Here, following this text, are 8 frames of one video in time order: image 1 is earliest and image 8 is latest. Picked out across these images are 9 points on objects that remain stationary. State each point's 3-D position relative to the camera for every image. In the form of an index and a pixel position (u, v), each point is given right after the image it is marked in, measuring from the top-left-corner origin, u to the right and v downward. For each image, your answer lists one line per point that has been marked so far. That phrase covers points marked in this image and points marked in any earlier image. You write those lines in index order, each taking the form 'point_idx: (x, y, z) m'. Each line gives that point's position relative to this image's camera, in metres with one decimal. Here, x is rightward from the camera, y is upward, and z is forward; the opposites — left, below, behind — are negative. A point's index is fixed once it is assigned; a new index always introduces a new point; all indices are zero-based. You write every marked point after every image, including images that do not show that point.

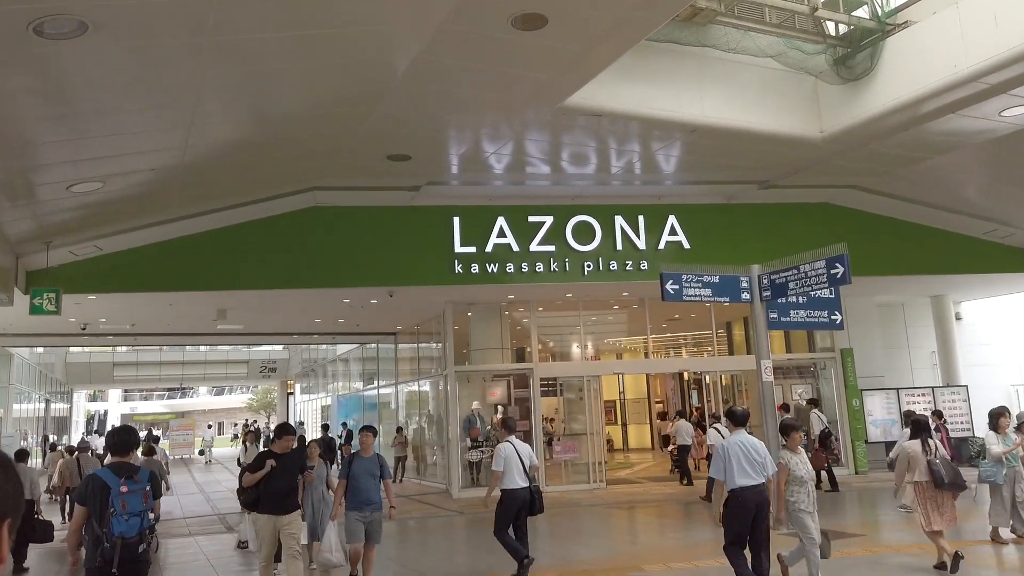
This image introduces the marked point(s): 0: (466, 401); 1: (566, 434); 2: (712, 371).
0: (-0.9, -2.2, +14.8) m
1: (+1.1, -2.8, +14.8) m
2: (+4.1, -1.7, +15.4) m
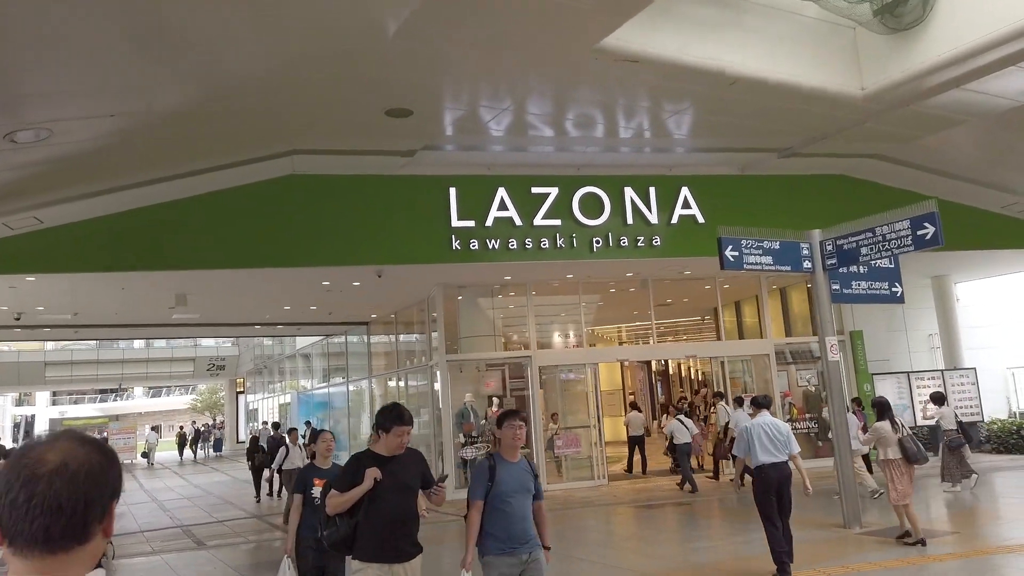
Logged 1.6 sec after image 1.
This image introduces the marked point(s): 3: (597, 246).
0: (-1.0, -1.8, +13.5) m
1: (+1.0, -2.5, +13.7) m
2: (+4.0, -1.3, +14.5) m
3: (+1.3, +0.7, +12.0) m
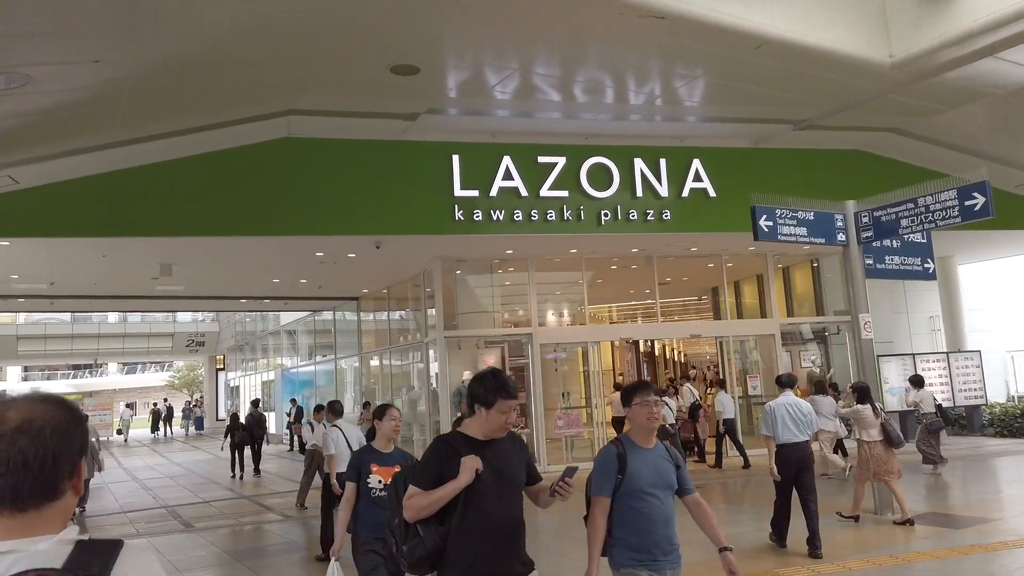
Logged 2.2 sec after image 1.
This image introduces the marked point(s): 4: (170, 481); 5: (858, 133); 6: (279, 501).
0: (-1.0, -1.4, +13.0) m
1: (+1.0, -2.1, +13.2) m
2: (+4.0, -0.9, +14.1) m
3: (+1.4, +1.0, +11.5) m
4: (-6.7, -3.8, +14.9) m
5: (+5.5, +2.5, +12.0) m
6: (-3.5, -3.2, +11.5) m
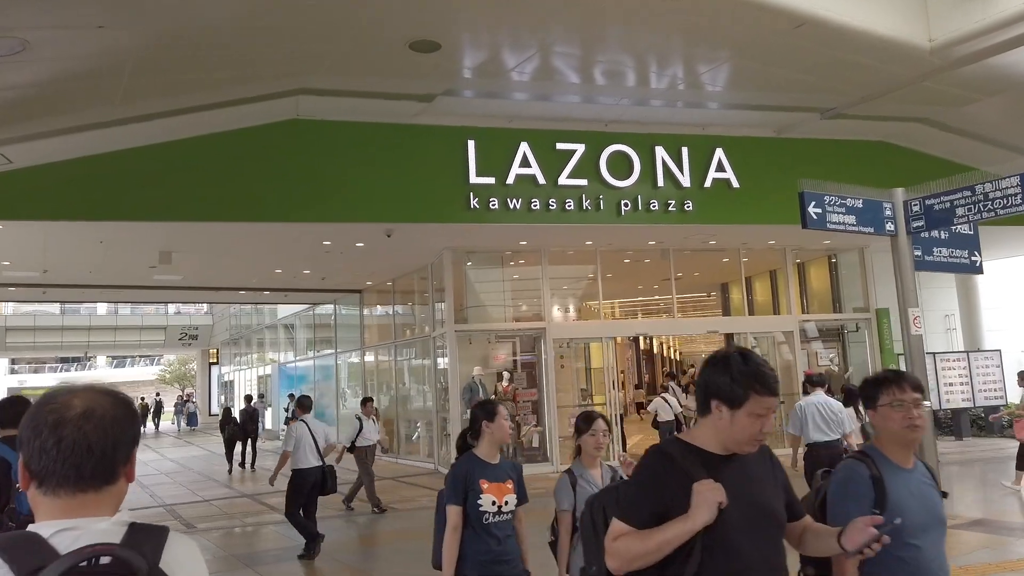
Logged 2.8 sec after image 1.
0: (-0.8, -1.3, +12.5) m
1: (+1.2, -2.0, +12.8) m
2: (+4.2, -0.8, +13.7) m
3: (+1.6, +1.1, +11.0) m
4: (-6.5, -3.6, +14.4) m
5: (+5.7, +2.5, +11.6) m
6: (-3.3, -3.0, +11.0) m
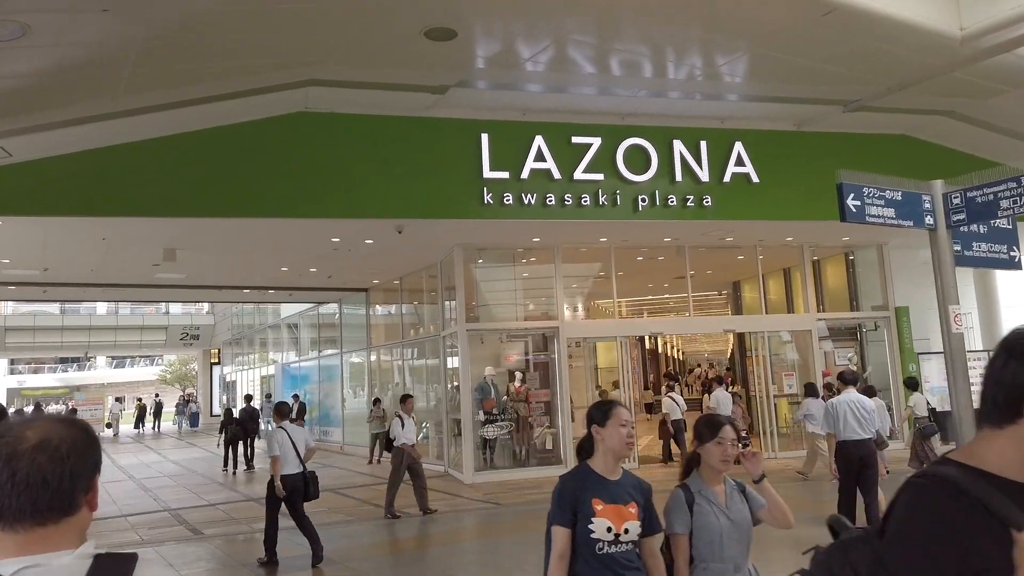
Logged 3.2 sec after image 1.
0: (-0.6, -1.2, +12.2) m
1: (+1.4, -1.9, +12.5) m
2: (+4.4, -0.8, +13.4) m
3: (+1.8, +1.2, +10.7) m
4: (-6.3, -3.6, +14.1) m
5: (+5.9, +2.6, +11.3) m
6: (-3.1, -3.0, +10.7) m
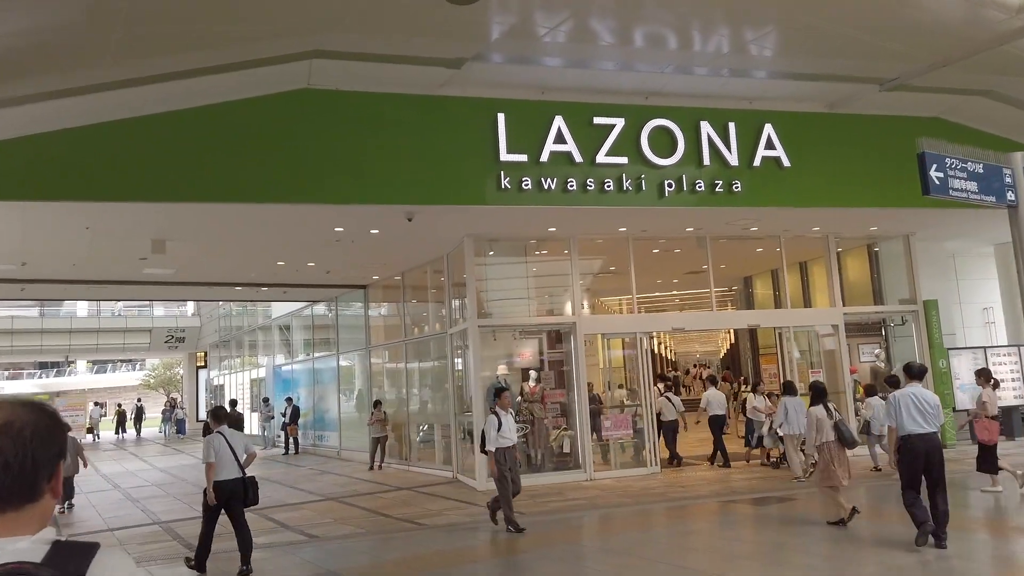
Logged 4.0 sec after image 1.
0: (-0.4, -1.1, +11.5) m
1: (+1.6, -1.8, +11.8) m
2: (+4.5, -0.7, +12.8) m
3: (+2.1, +1.3, +10.0) m
4: (-6.1, -3.5, +13.2) m
5: (+6.1, +2.7, +10.7) m
6: (-2.9, -2.9, +9.9) m
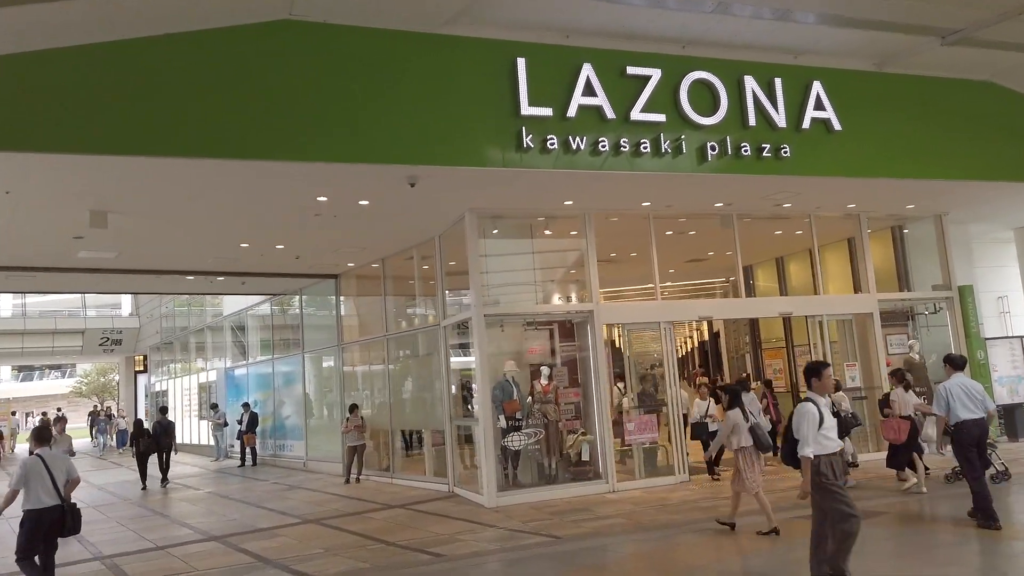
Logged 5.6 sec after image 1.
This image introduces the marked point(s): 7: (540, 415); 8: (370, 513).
0: (-0.3, -0.9, +9.9) m
1: (+1.7, -1.6, +10.4) m
2: (+4.5, -0.4, +11.5) m
3: (+2.3, +1.5, +8.7) m
4: (-6.1, -3.3, +11.2) m
5: (+6.2, +2.9, +9.6) m
6: (-2.6, -2.7, +8.2) m
7: (+0.3, -1.6, +9.9) m
8: (-1.8, -2.8, +9.5) m
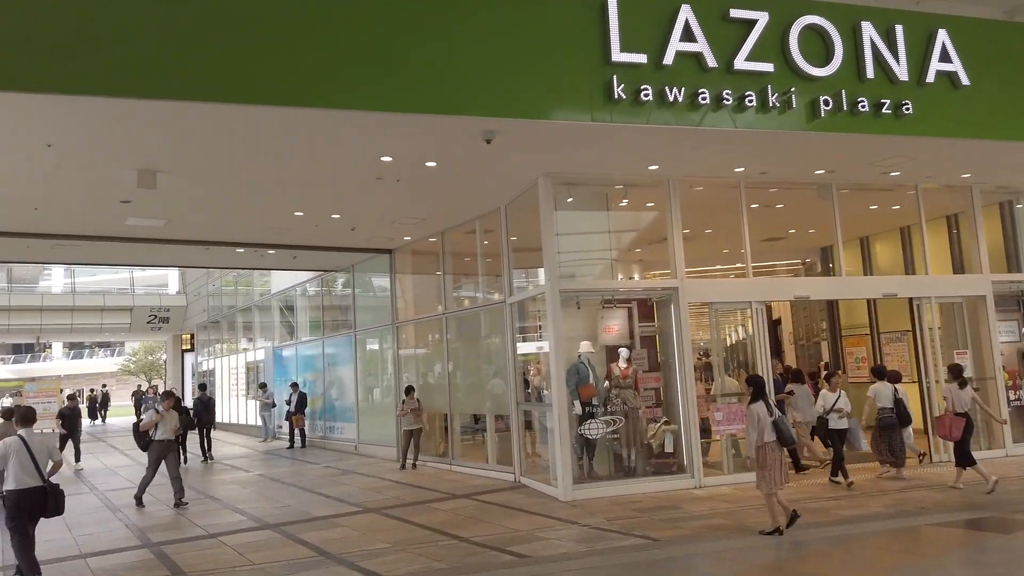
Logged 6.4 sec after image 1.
0: (+0.6, -0.6, +9.1) m
1: (+2.6, -1.3, +9.4) m
2: (+5.5, -0.1, +10.5) m
3: (+3.1, +1.8, +7.7) m
4: (-5.2, -2.9, +10.7) m
5: (+7.1, +3.2, +8.4) m
6: (-1.8, -2.4, +7.5) m
7: (+1.2, -1.3, +9.0) m
8: (-0.9, -2.5, +8.8) m
